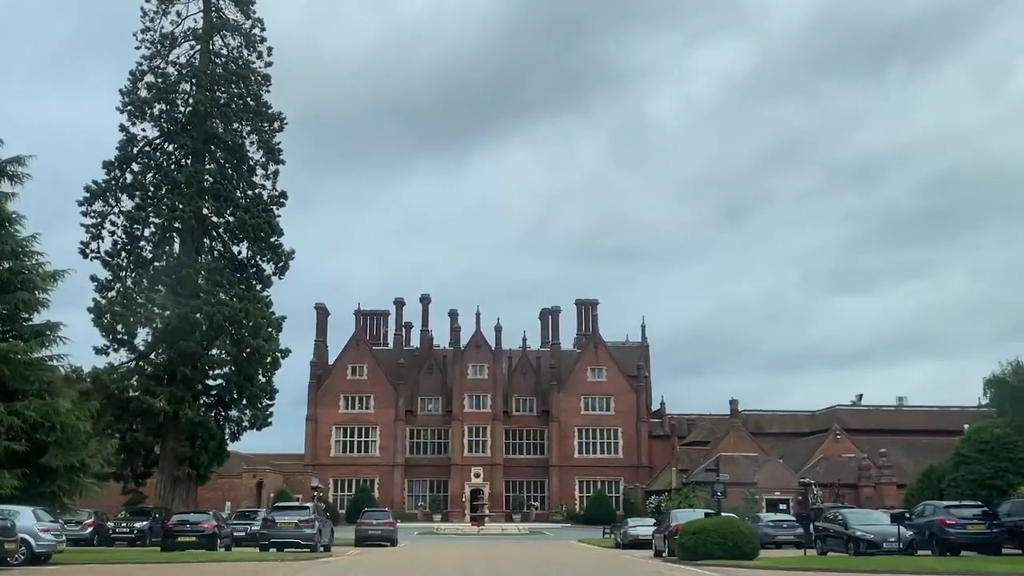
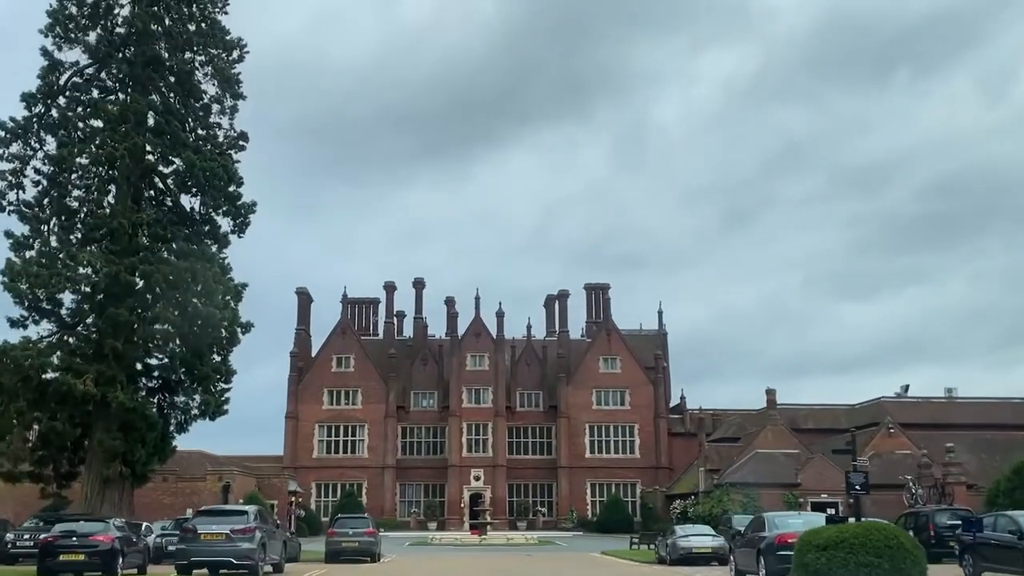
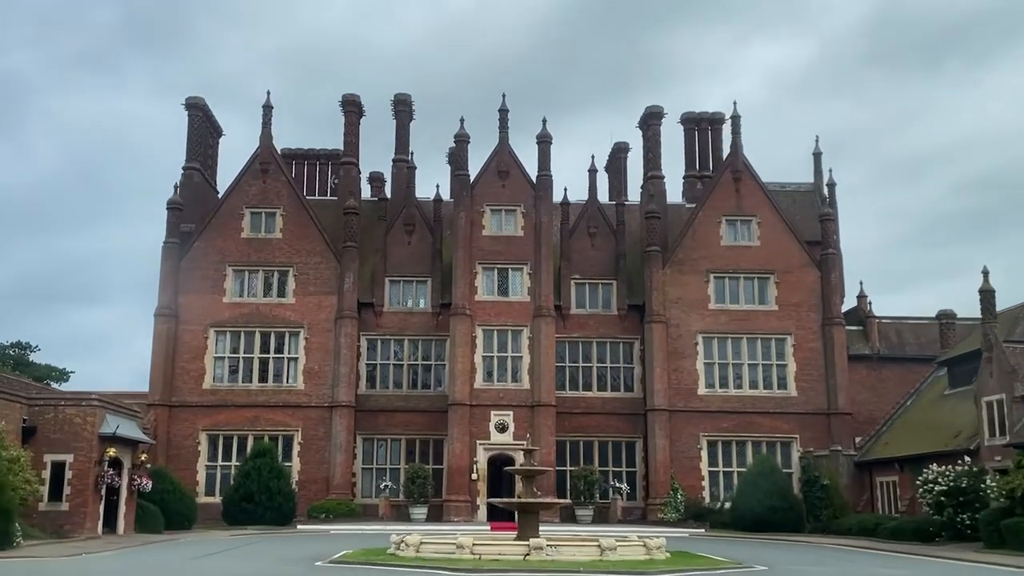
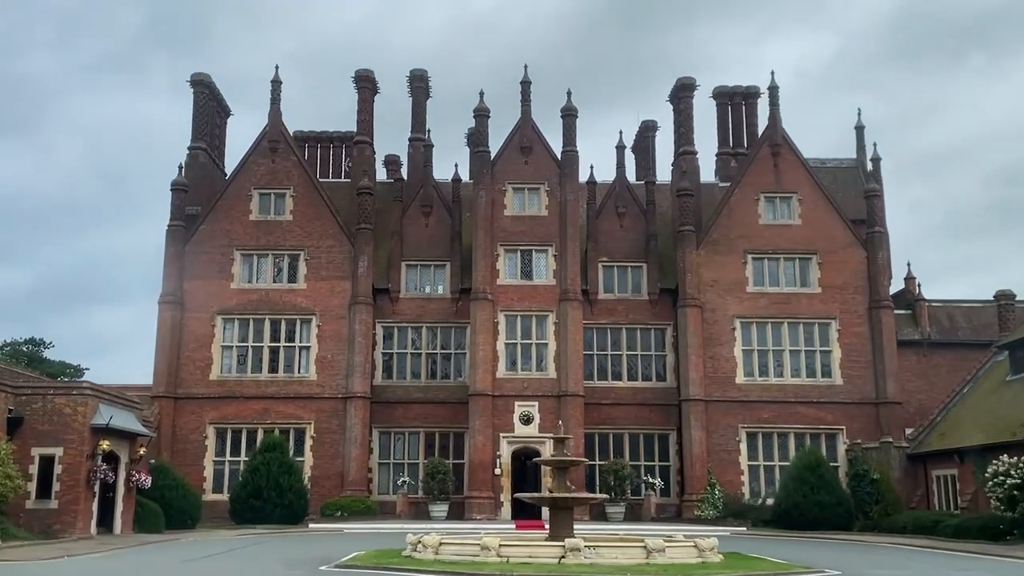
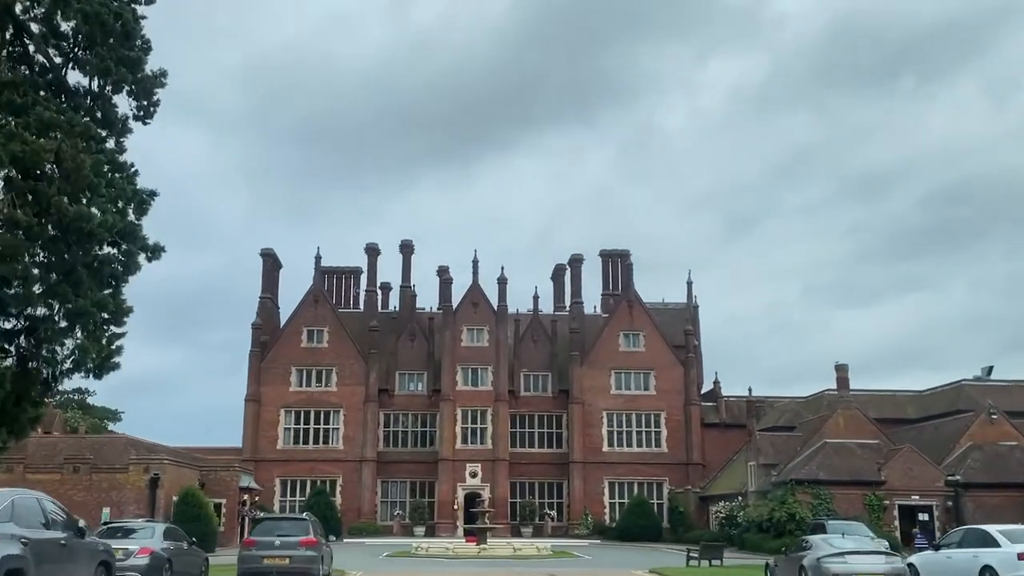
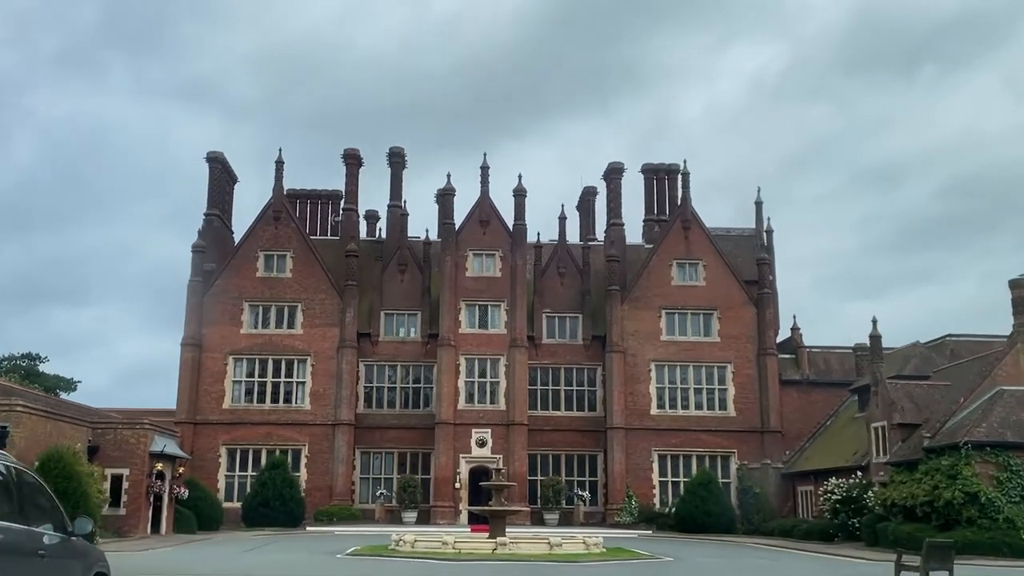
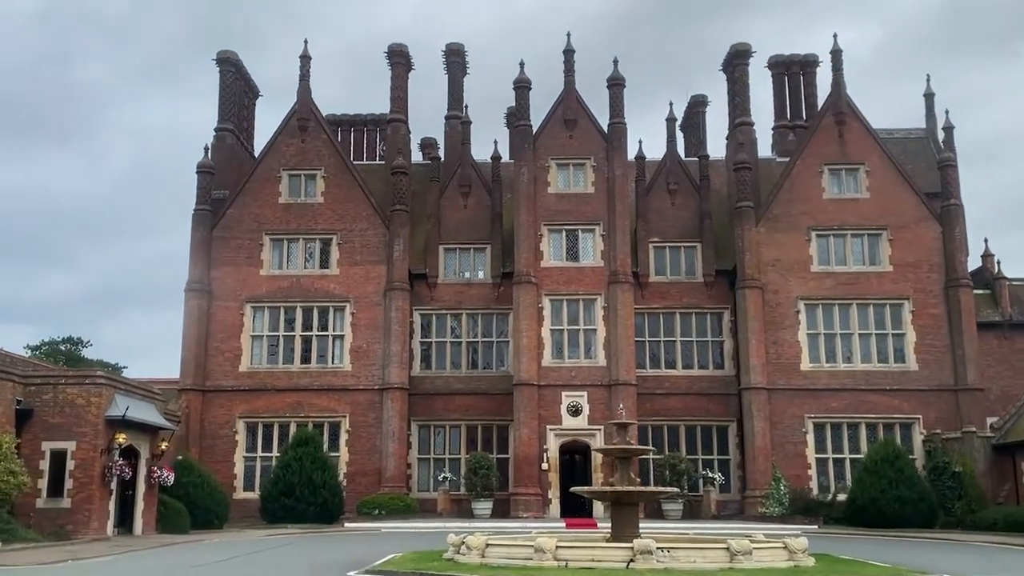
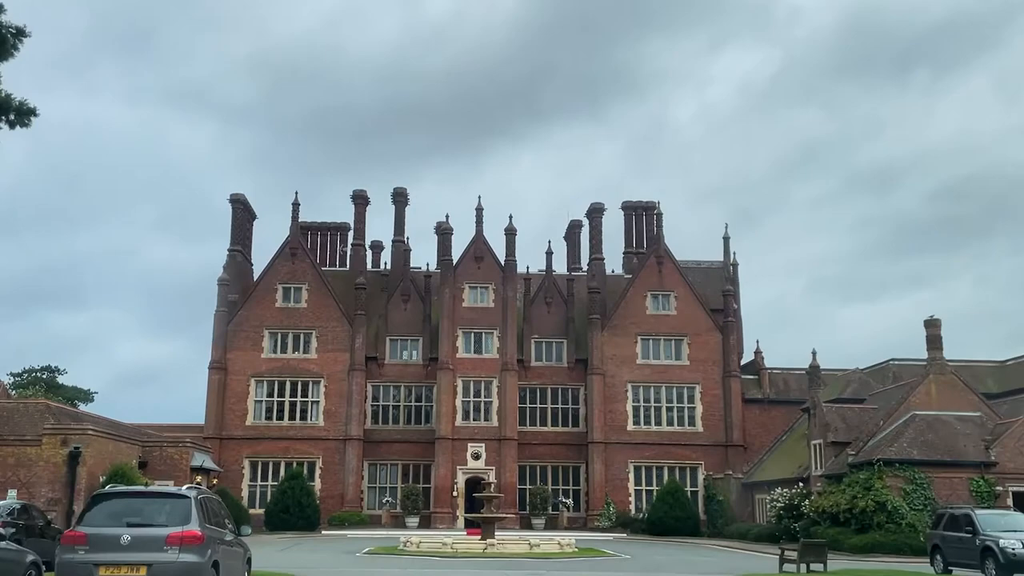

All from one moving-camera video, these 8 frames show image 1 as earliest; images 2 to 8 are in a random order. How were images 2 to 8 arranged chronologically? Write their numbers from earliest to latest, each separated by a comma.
2, 5, 8, 6, 3, 4, 7
